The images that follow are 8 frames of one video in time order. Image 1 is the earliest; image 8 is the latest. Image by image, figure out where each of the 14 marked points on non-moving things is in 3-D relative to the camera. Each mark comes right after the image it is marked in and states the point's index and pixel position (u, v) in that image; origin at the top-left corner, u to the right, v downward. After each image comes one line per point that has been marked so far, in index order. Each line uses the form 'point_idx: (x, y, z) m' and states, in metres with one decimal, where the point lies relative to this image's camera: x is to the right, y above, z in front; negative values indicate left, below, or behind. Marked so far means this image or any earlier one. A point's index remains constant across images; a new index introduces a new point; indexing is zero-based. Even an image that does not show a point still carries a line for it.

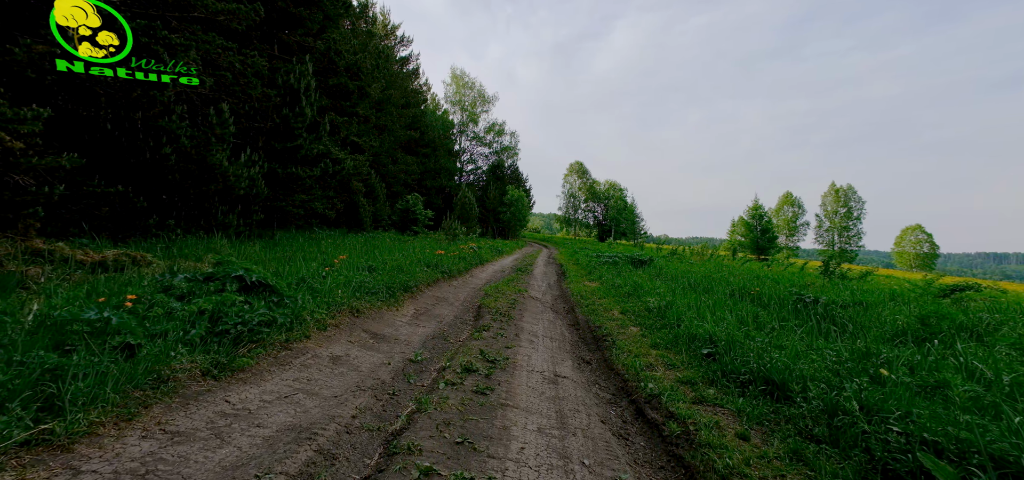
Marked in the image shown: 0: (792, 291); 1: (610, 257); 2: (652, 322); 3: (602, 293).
0: (+4.7, -0.9, +7.7) m
1: (+4.2, -0.8, +19.7) m
2: (+2.1, -1.3, +6.9) m
3: (+2.2, -1.3, +10.9) m
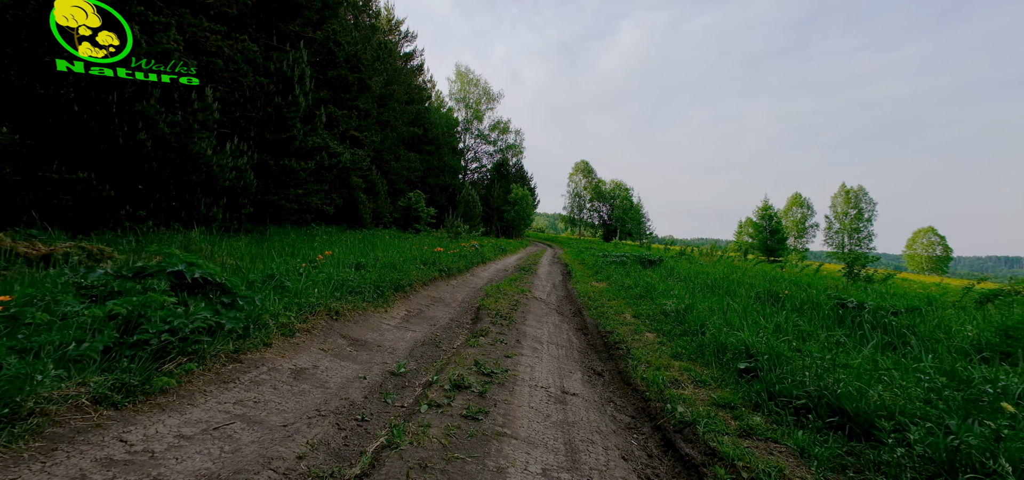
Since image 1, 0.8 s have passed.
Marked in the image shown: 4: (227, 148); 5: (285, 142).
0: (+4.8, -0.8, +6.9) m
1: (+4.4, -0.7, +18.9) m
2: (+2.1, -1.2, +6.2) m
3: (+2.2, -1.2, +10.2) m
4: (-6.3, +2.0, +10.2) m
5: (-6.5, +2.8, +13.1) m
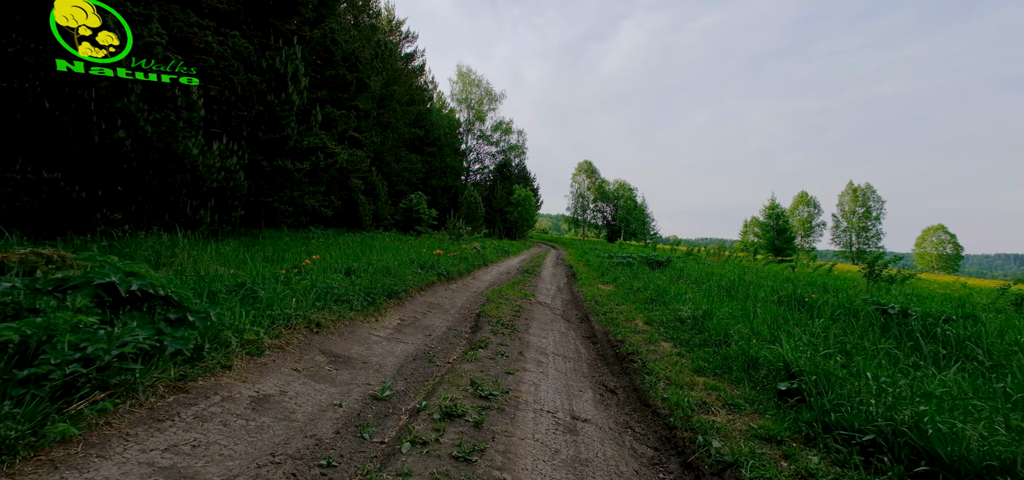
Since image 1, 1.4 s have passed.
0: (+4.8, -0.8, +6.4) m
1: (+4.5, -0.7, +18.4) m
2: (+2.1, -1.2, +5.6) m
3: (+2.3, -1.2, +9.7) m
4: (-6.3, +2.0, +9.7) m
5: (-6.4, +2.7, +12.6) m
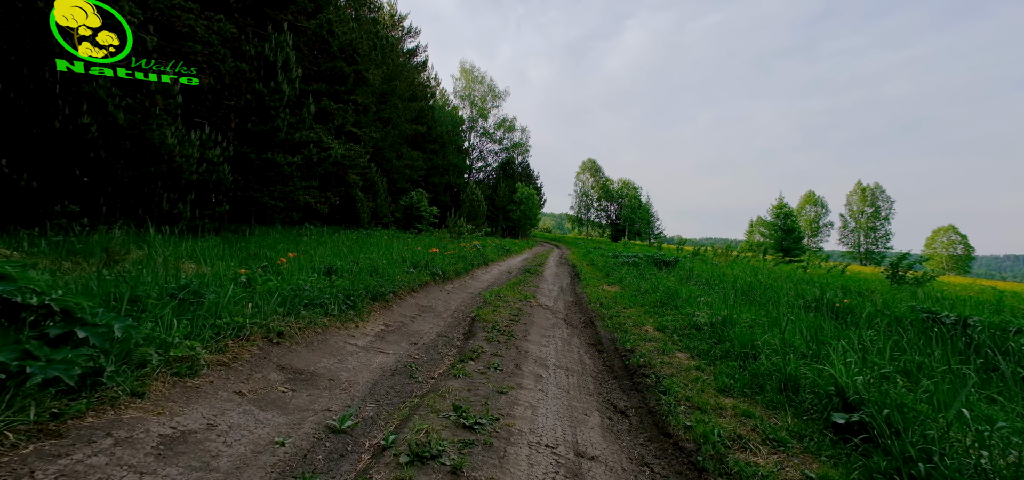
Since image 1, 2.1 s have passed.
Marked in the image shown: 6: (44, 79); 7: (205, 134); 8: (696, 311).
0: (+4.8, -0.8, +5.7) m
1: (+4.6, -0.7, +17.7) m
2: (+2.1, -1.2, +5.0) m
3: (+2.3, -1.2, +9.0) m
4: (-6.3, +2.0, +9.1) m
5: (-6.4, +2.8, +12.0) m
6: (-6.7, +2.3, +6.5) m
7: (-6.3, +2.2, +9.4) m
8: (+2.7, -1.0, +6.6) m
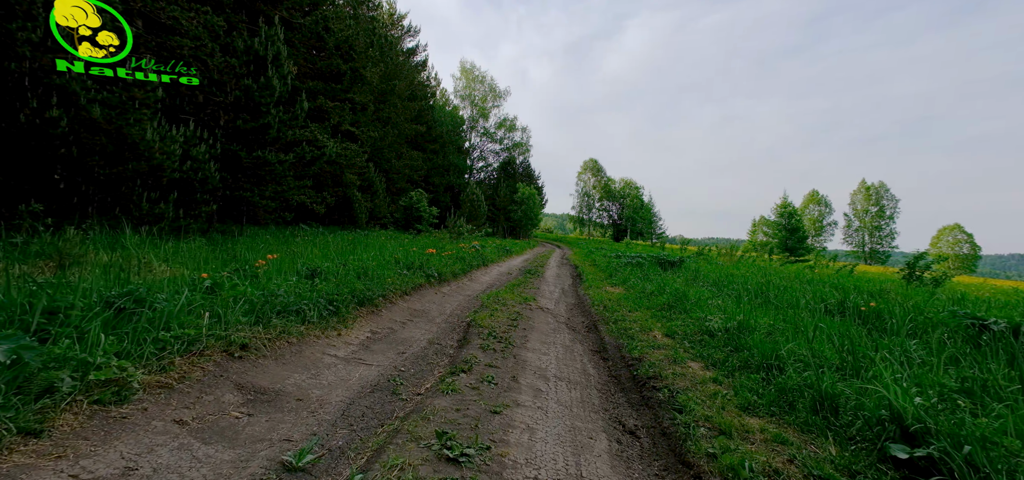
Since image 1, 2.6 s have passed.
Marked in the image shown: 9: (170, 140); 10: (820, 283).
0: (+4.7, -0.8, +5.2) m
1: (+4.6, -0.7, +17.3) m
2: (+2.1, -1.2, +4.5) m
3: (+2.3, -1.2, +8.6) m
4: (-6.3, +2.0, +8.7) m
5: (-6.4, +2.8, +11.6) m
6: (-6.7, +2.3, +6.1) m
7: (-6.3, +2.1, +9.0) m
8: (+2.6, -1.0, +6.2) m
9: (-5.9, +1.7, +7.9) m
10: (+7.0, -1.0, +10.5) m
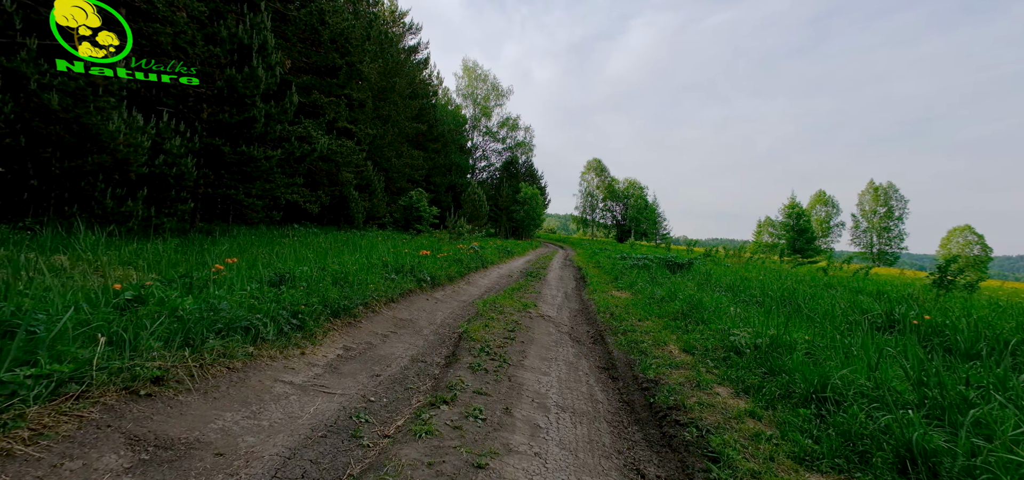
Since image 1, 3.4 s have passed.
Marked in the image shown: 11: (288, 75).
0: (+4.7, -0.8, +4.5) m
1: (+4.6, -0.7, +16.5) m
2: (+2.0, -1.2, +3.8) m
3: (+2.2, -1.2, +7.8) m
4: (-6.3, +2.0, +8.0) m
5: (-6.4, +2.7, +10.9) m
6: (-6.8, +2.3, +5.5) m
7: (-6.4, +2.1, +8.3) m
8: (+2.6, -1.0, +5.4) m
9: (-6.0, +1.7, +7.3) m
10: (+7.0, -1.0, +9.7) m
11: (-8.1, +6.0, +16.7) m
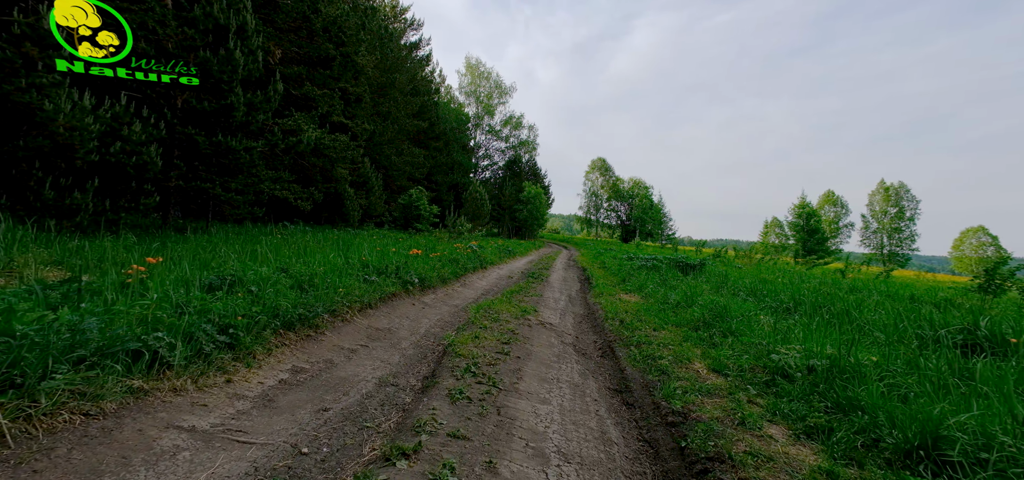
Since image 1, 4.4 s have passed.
0: (+4.6, -0.8, +3.5) m
1: (+4.6, -0.7, +15.5) m
2: (+1.9, -1.2, +2.9) m
3: (+2.2, -1.2, +6.9) m
4: (-6.3, +2.0, +7.1) m
5: (-6.4, +2.8, +10.0) m
6: (-6.8, +2.3, +4.6) m
7: (-6.4, +2.2, +7.4) m
8: (+2.5, -1.0, +4.5) m
9: (-6.0, +1.8, +6.4) m
10: (+7.0, -1.0, +8.7) m
11: (-8.1, +6.1, +15.8) m
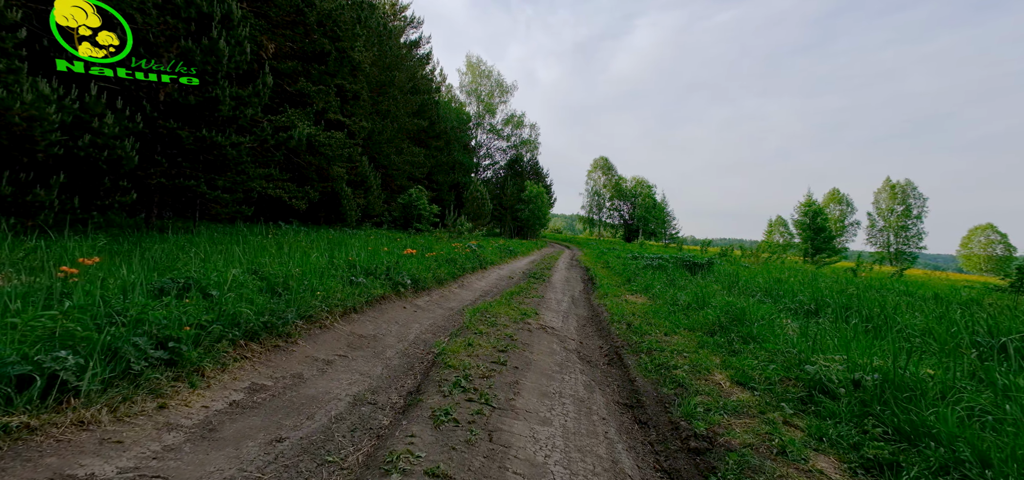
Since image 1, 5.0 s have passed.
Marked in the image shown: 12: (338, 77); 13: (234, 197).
0: (+4.6, -0.7, +3.0) m
1: (+4.7, -0.7, +15.0) m
2: (+1.9, -1.1, +2.3) m
3: (+2.2, -1.2, +6.4) m
4: (-6.4, +2.1, +6.7) m
5: (-6.4, +2.8, +9.6) m
6: (-6.9, +2.3, +4.1) m
7: (-6.4, +2.2, +6.9) m
8: (+2.5, -1.0, +4.0) m
9: (-6.0, +1.8, +5.9) m
10: (+7.0, -0.9, +8.2) m
11: (-8.1, +6.1, +15.4) m
12: (-6.7, +6.3, +17.5) m
13: (-6.4, +1.0, +10.4) m
